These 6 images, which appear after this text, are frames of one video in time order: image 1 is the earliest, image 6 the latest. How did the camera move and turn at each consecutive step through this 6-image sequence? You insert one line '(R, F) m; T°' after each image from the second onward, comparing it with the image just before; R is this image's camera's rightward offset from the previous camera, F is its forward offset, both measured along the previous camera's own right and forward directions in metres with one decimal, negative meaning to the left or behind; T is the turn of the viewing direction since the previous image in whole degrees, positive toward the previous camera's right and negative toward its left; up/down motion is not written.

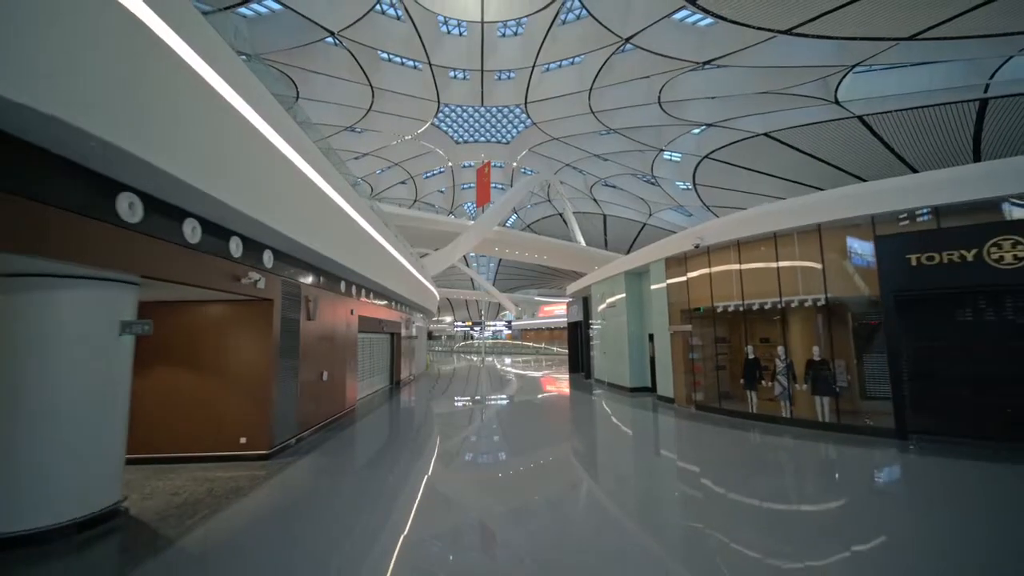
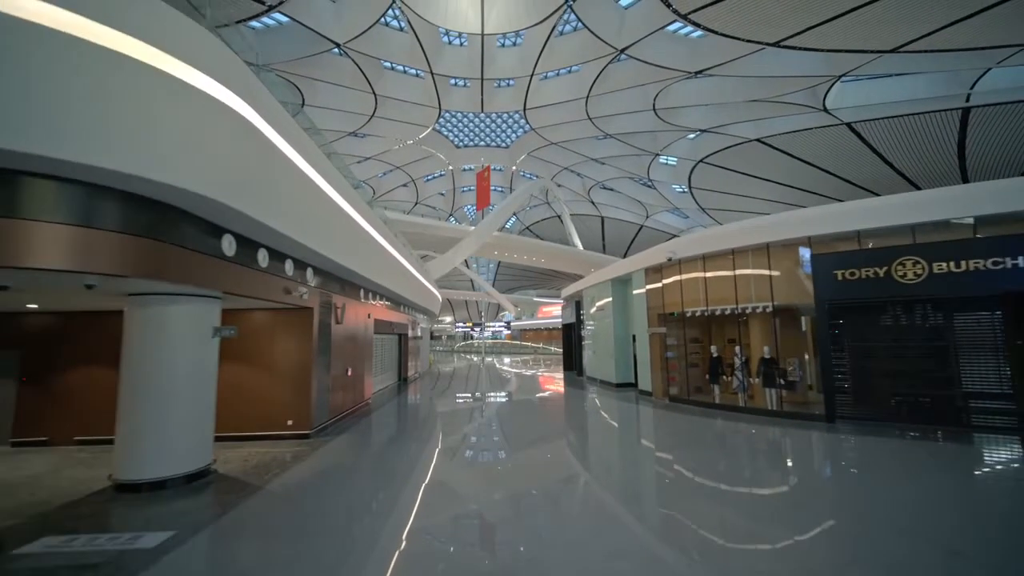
(0.0, -0.5) m; 0°
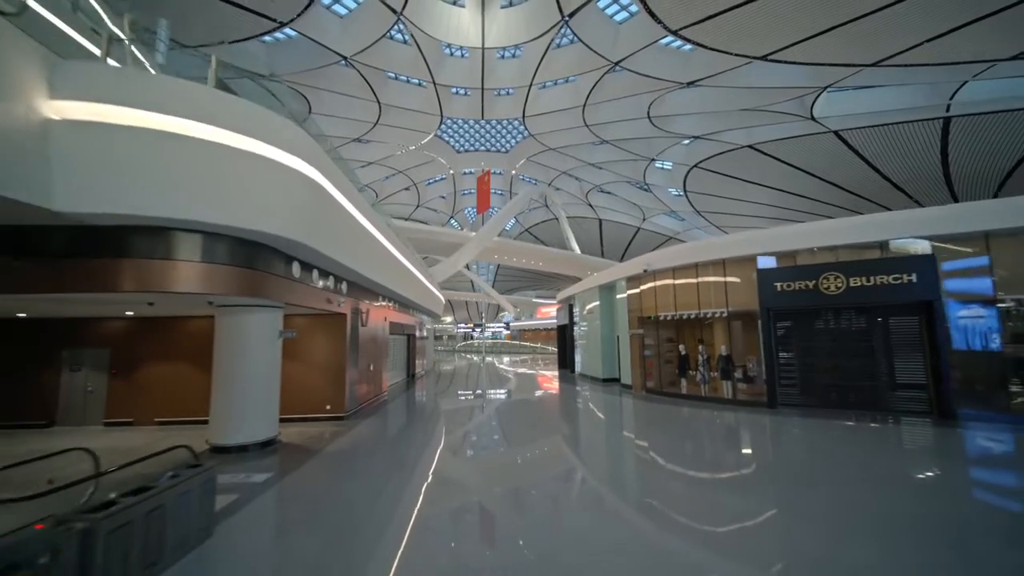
(0.0, -0.7) m; 0°
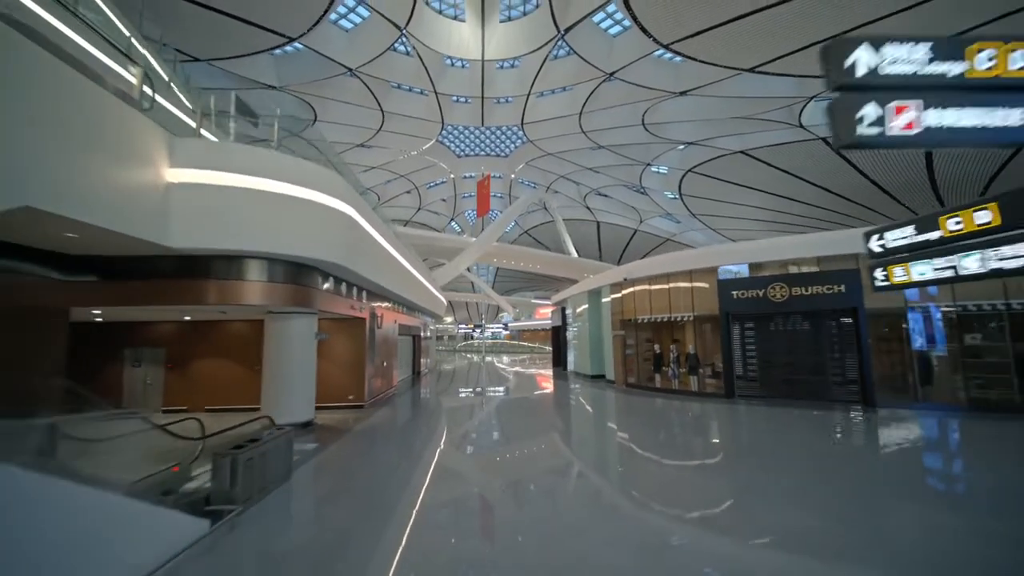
(+0.1, -0.6) m; 0°
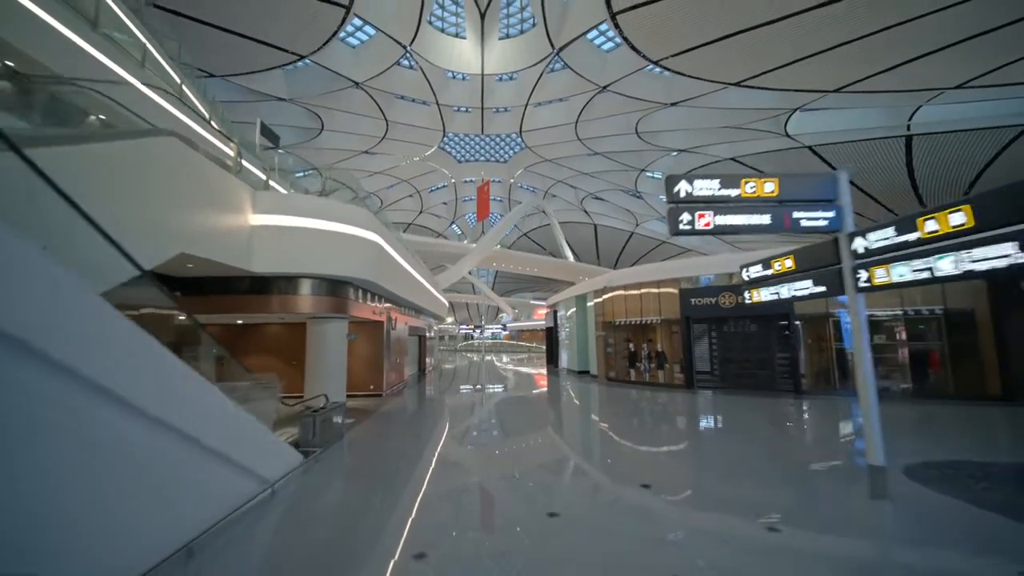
(+0.1, -0.8) m; 0°
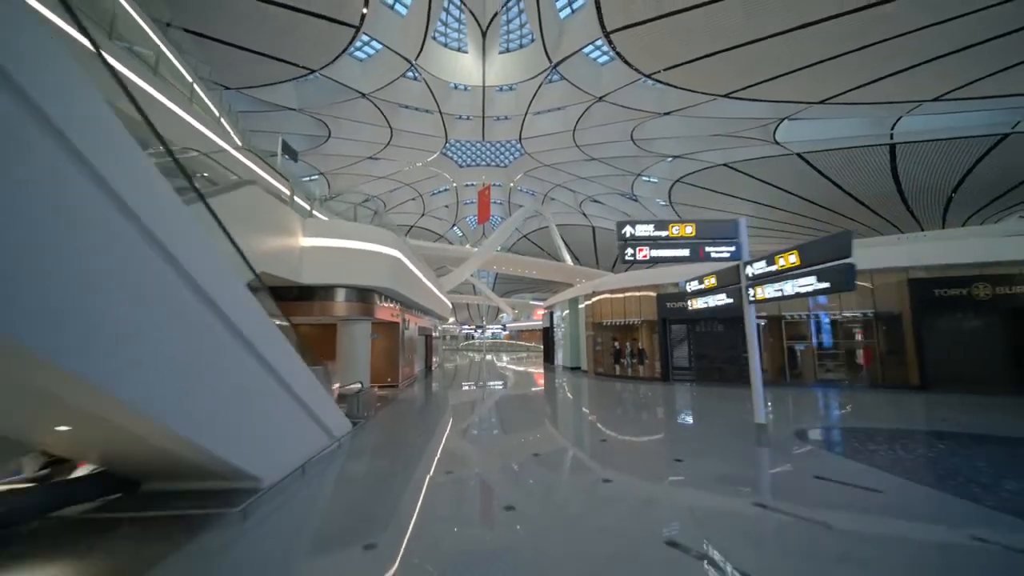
(0.0, -0.8) m; 0°
